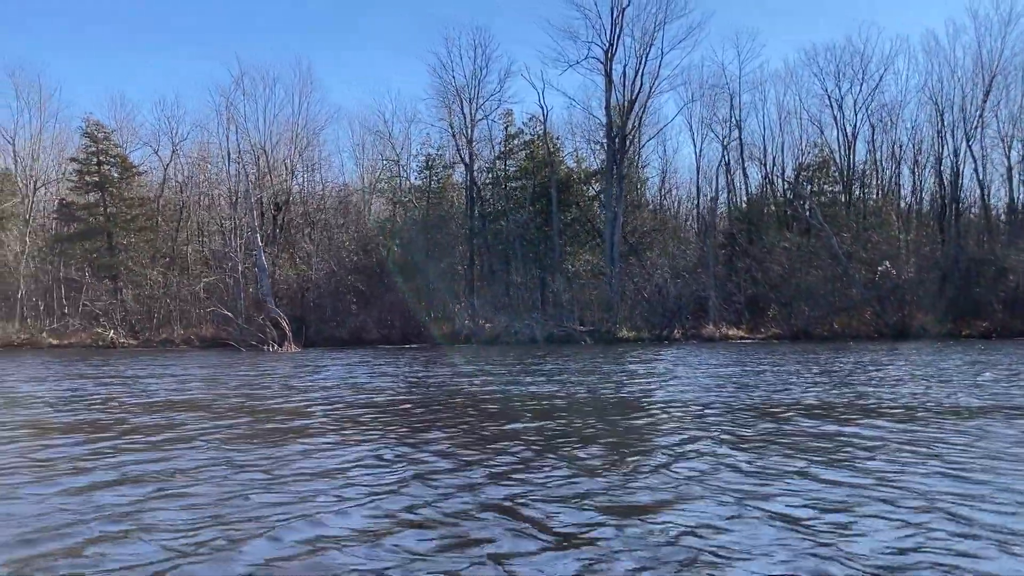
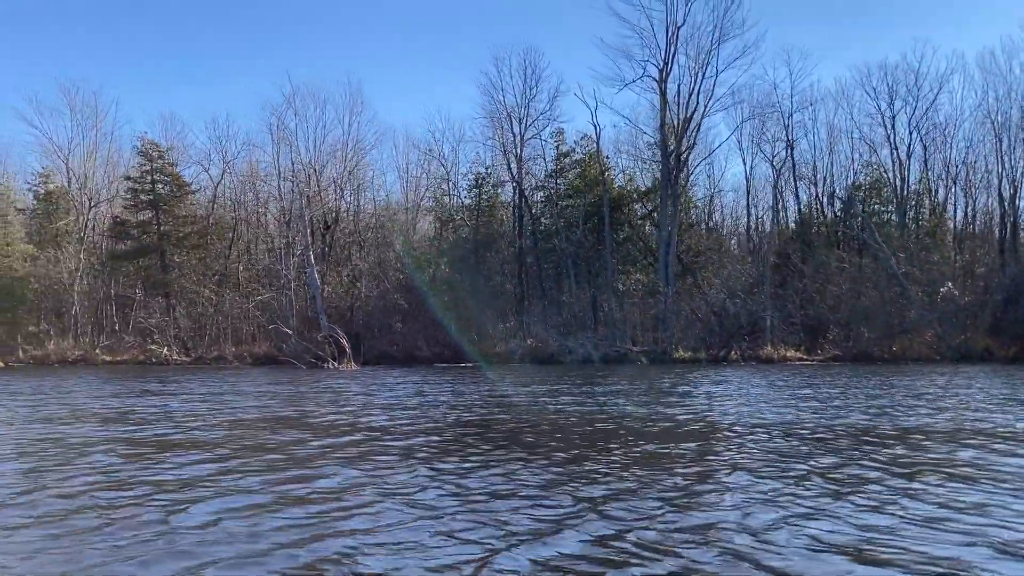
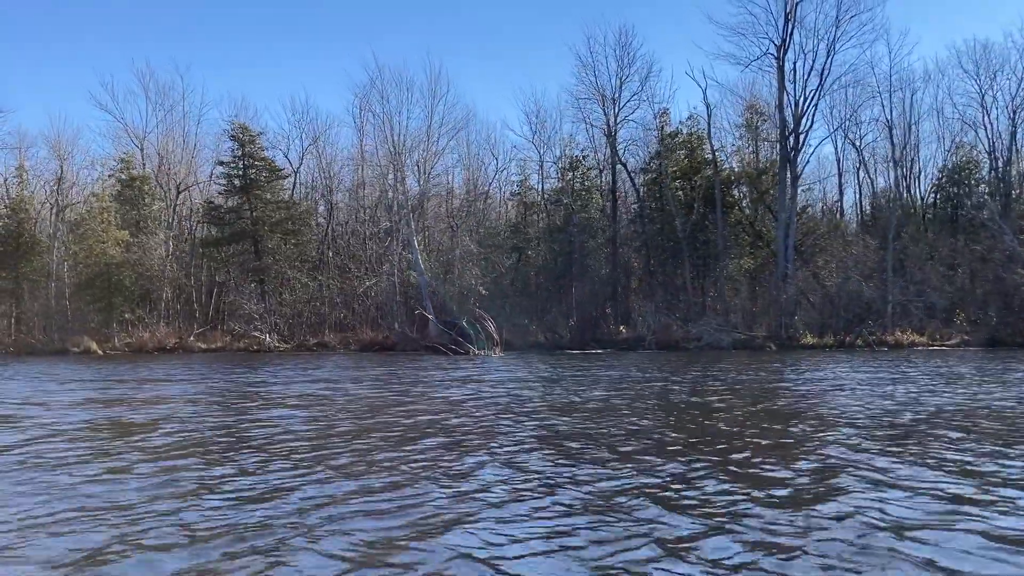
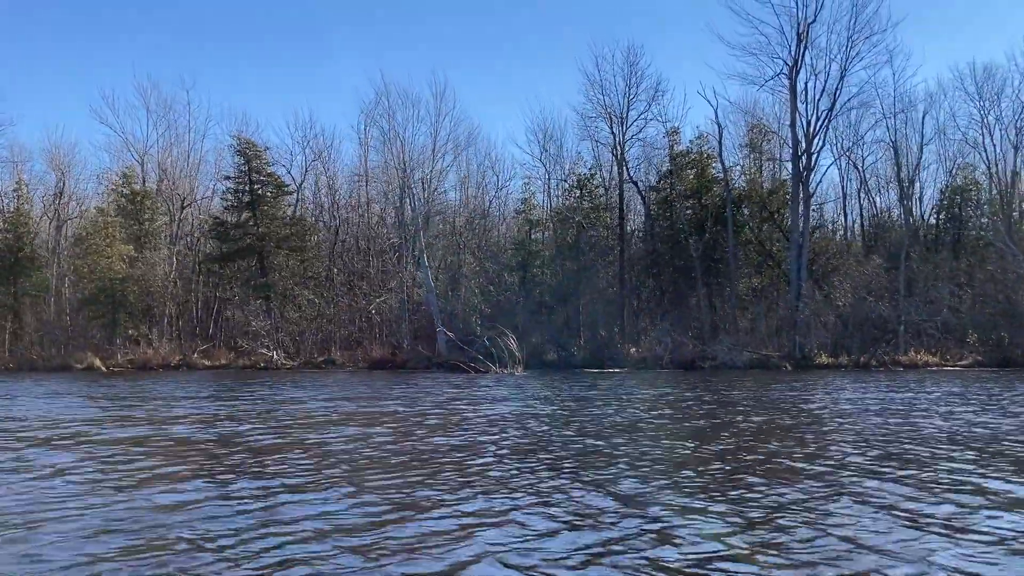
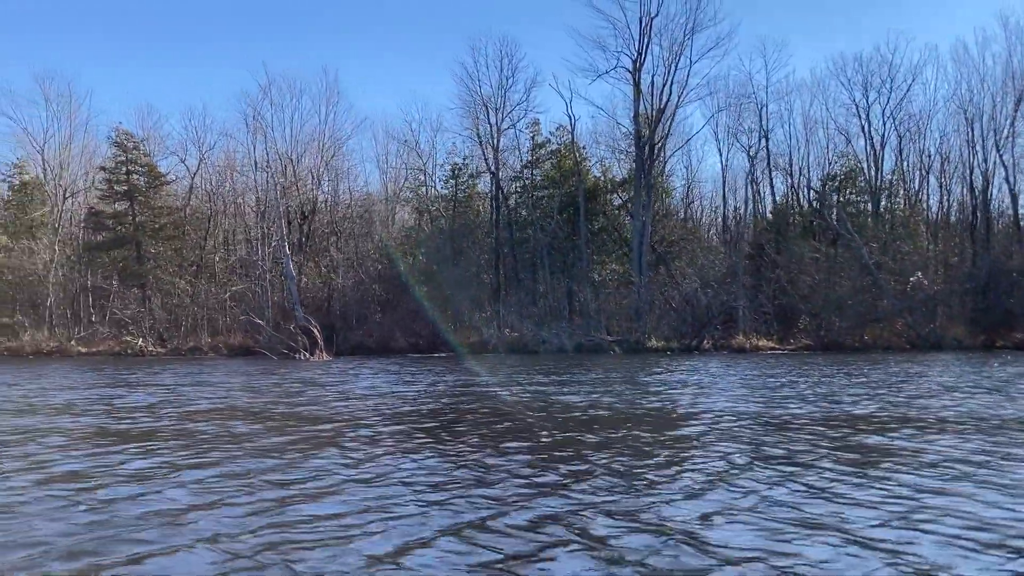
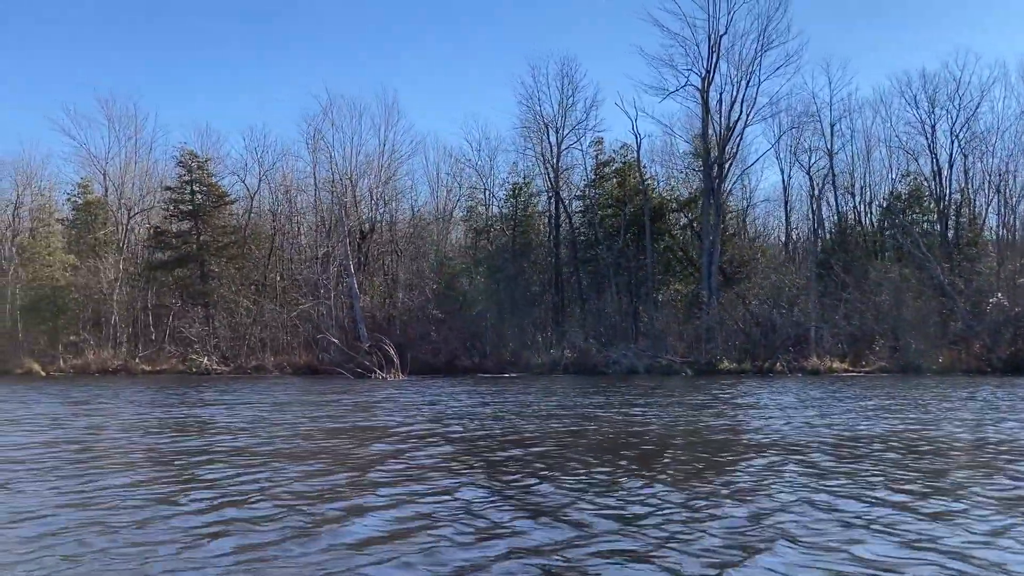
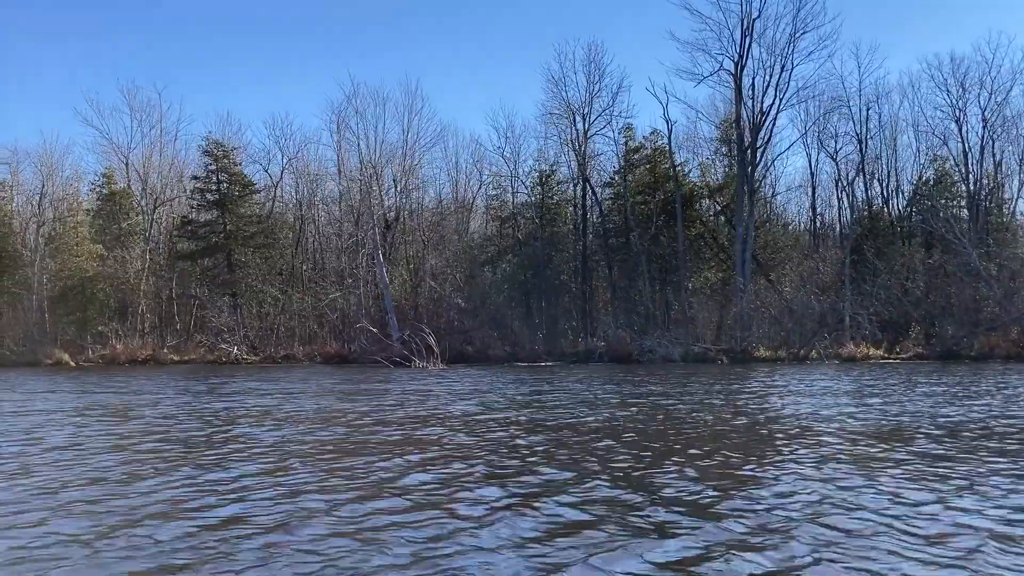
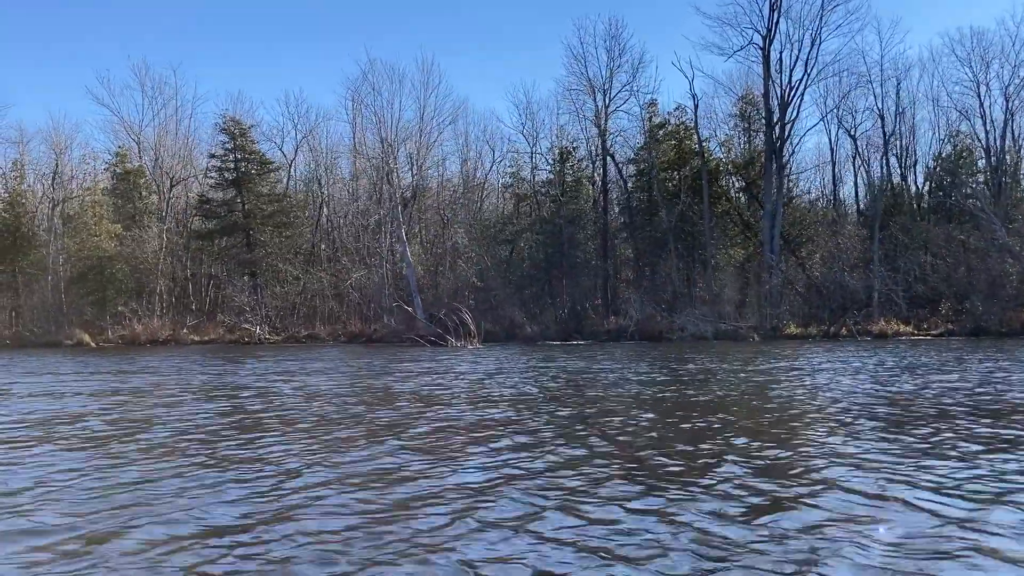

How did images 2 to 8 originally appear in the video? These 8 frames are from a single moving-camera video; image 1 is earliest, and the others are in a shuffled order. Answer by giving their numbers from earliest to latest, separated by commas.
5, 2, 6, 7, 8, 3, 4
